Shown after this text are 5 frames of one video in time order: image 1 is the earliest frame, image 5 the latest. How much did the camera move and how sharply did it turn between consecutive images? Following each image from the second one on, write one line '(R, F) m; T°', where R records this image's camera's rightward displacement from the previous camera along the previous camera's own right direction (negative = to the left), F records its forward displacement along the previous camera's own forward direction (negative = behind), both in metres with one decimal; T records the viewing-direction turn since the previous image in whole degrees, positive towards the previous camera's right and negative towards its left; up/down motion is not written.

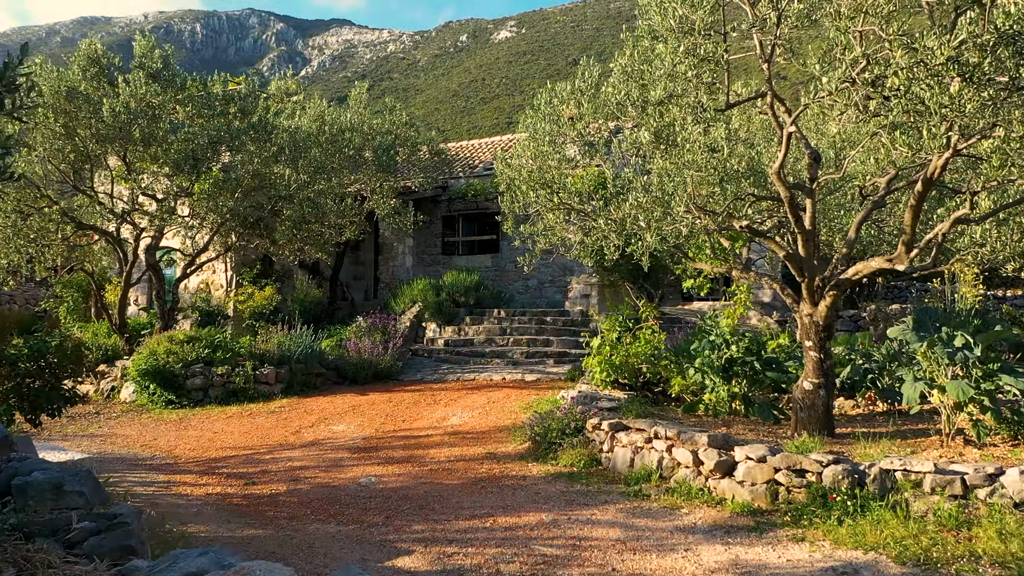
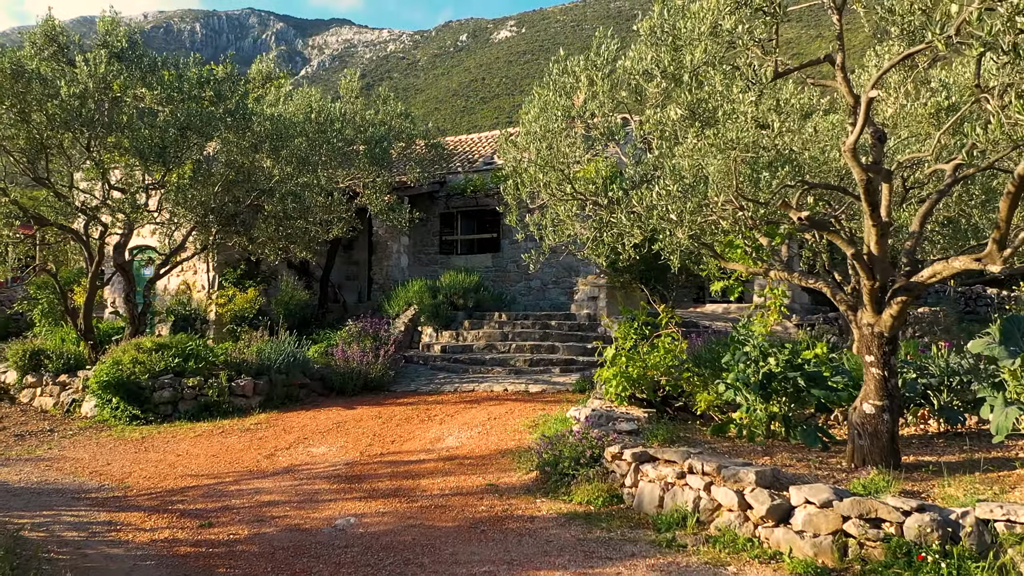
(0.0, +0.9) m; 0°
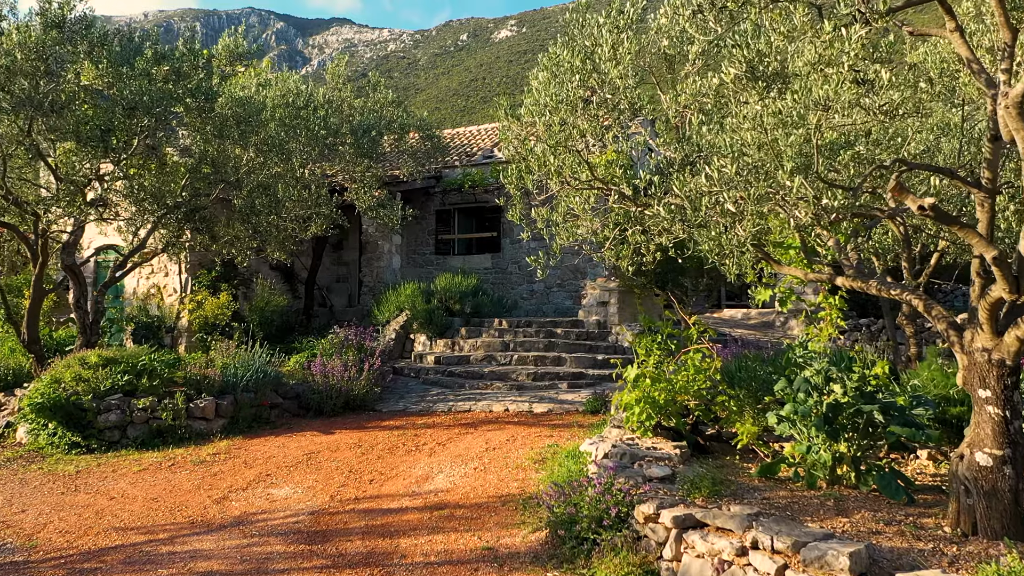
(0.0, +1.2) m; 0°
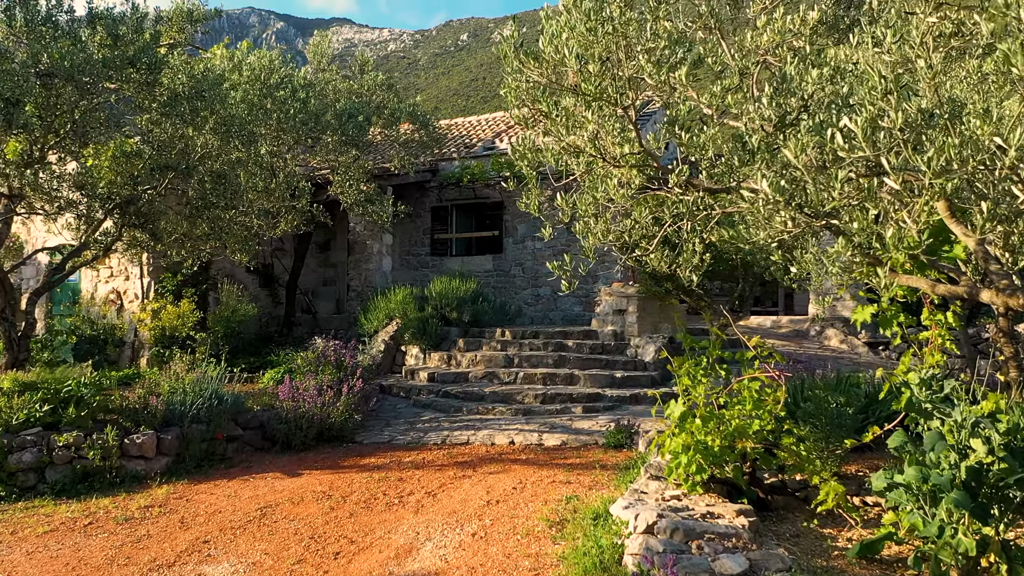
(0.0, +1.4) m; 0°
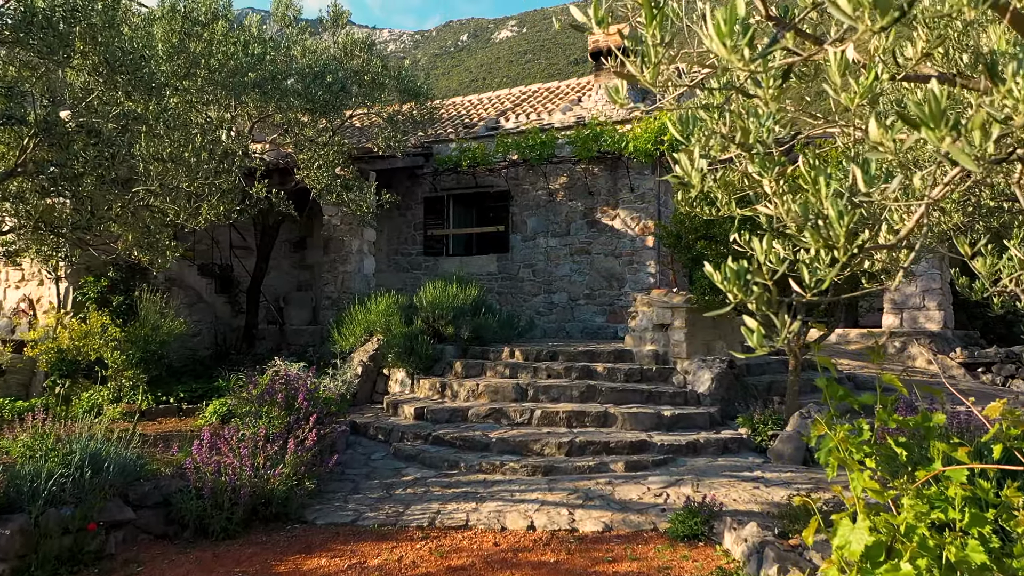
(-0.1, +2.2) m; 0°
